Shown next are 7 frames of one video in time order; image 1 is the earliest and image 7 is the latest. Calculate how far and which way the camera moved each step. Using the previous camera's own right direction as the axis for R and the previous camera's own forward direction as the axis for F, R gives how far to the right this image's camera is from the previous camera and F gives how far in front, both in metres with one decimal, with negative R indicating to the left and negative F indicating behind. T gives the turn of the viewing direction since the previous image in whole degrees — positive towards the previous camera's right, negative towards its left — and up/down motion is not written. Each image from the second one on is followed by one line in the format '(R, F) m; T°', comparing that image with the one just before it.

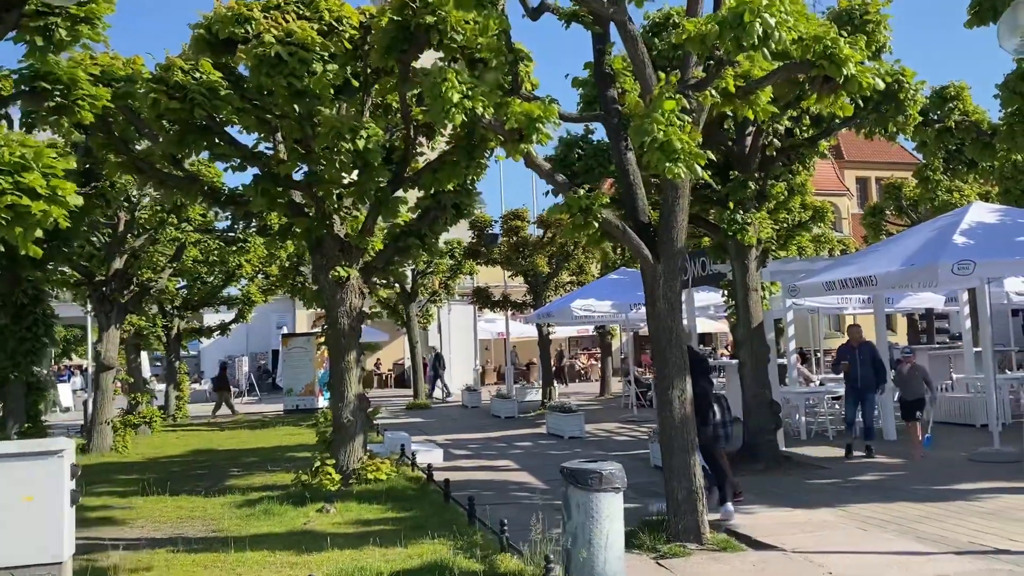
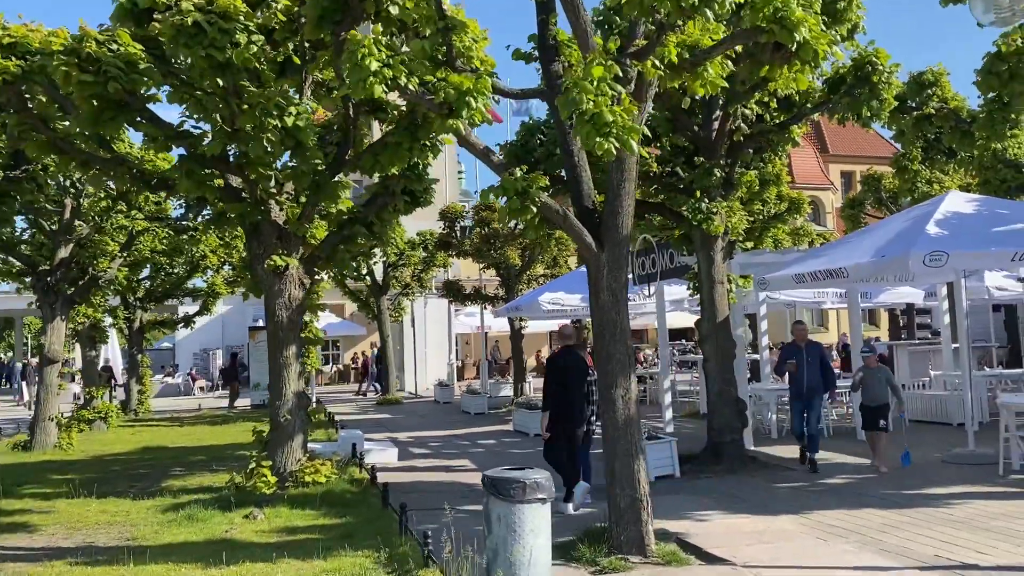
(+0.5, +0.6) m; +1°
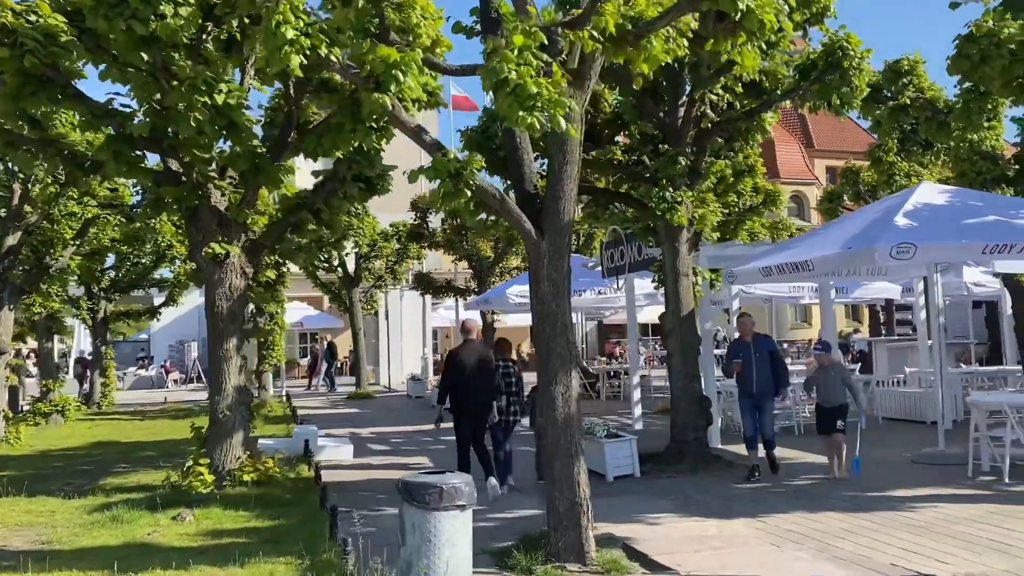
(+0.4, +0.4) m; +1°
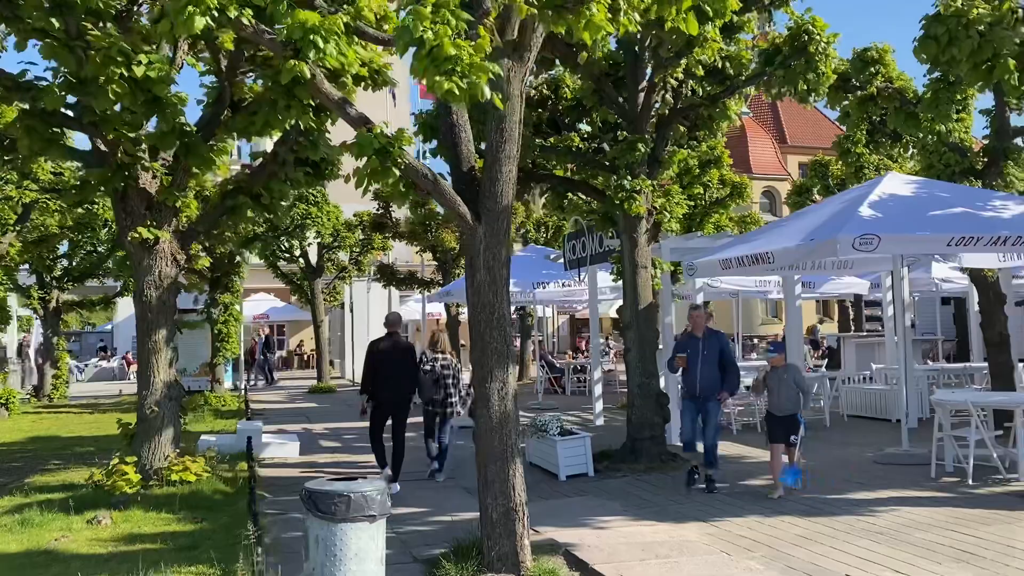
(+0.3, +0.5) m; +2°
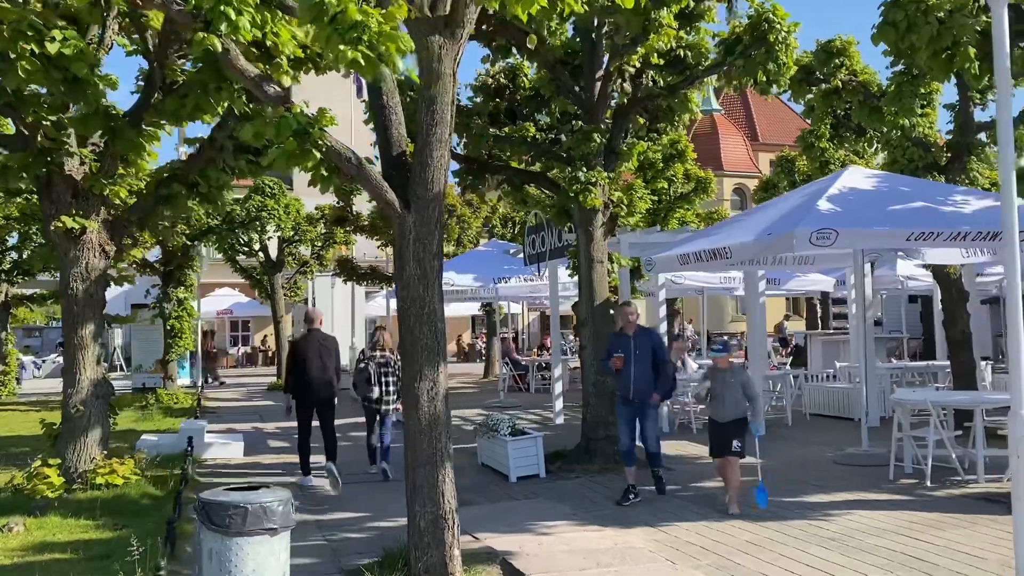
(+0.3, +0.4) m; +2°
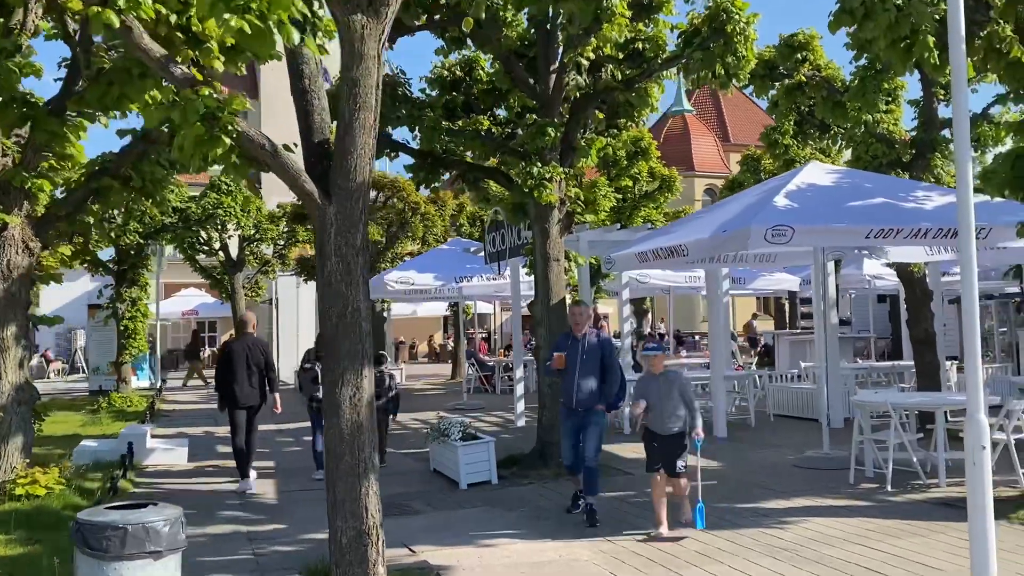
(+0.3, +0.4) m; +2°
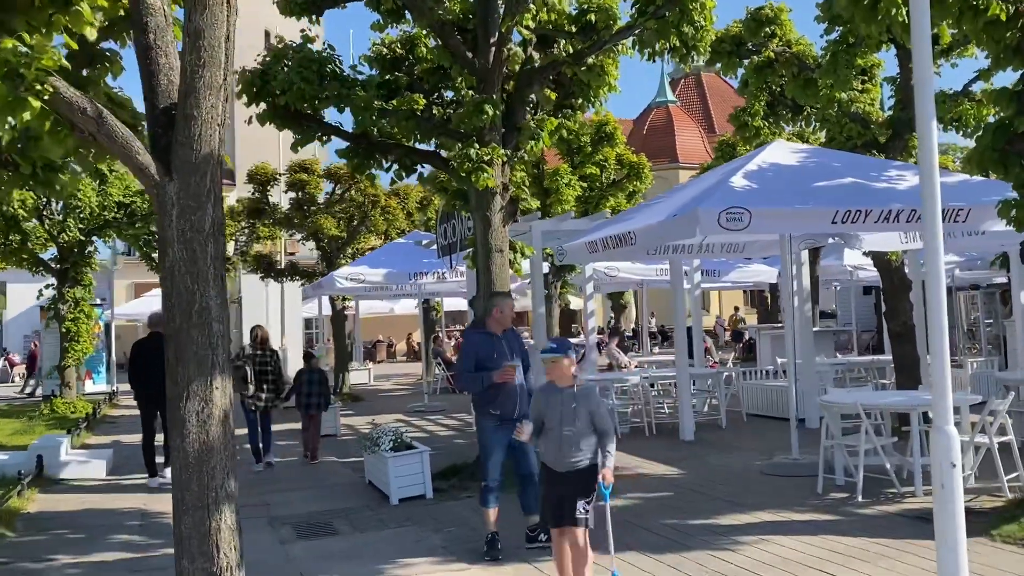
(+0.5, +0.8) m; +1°
